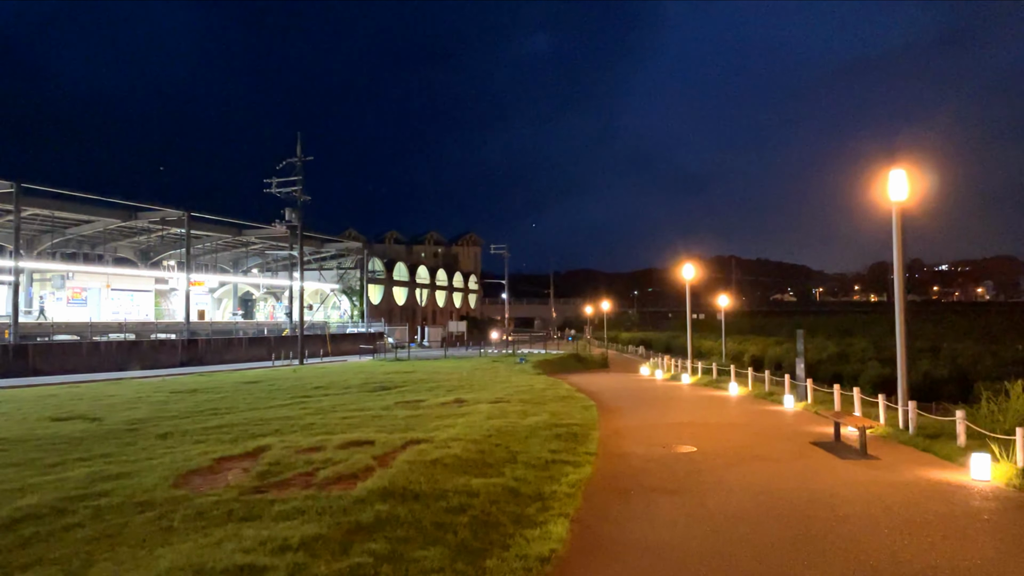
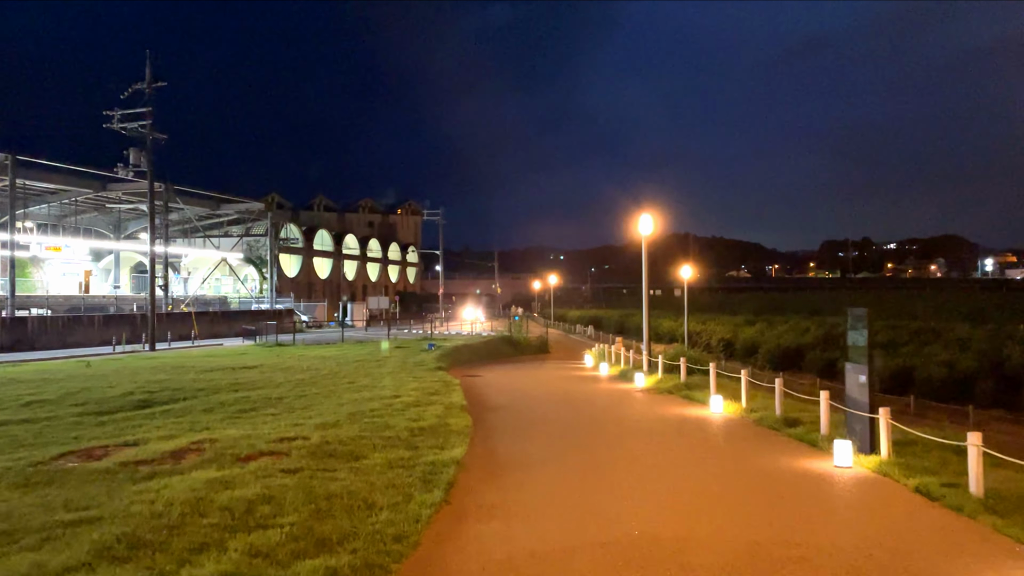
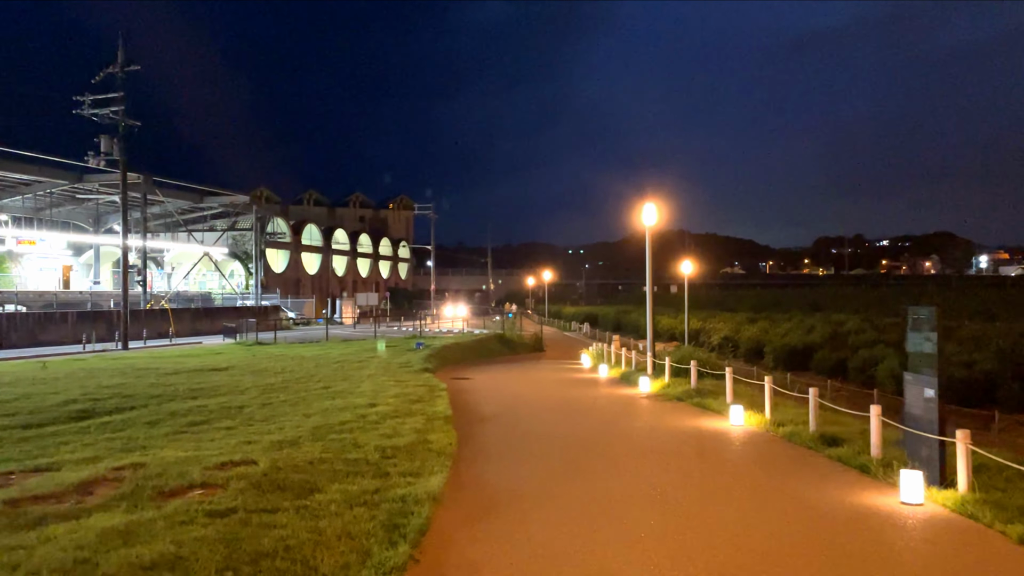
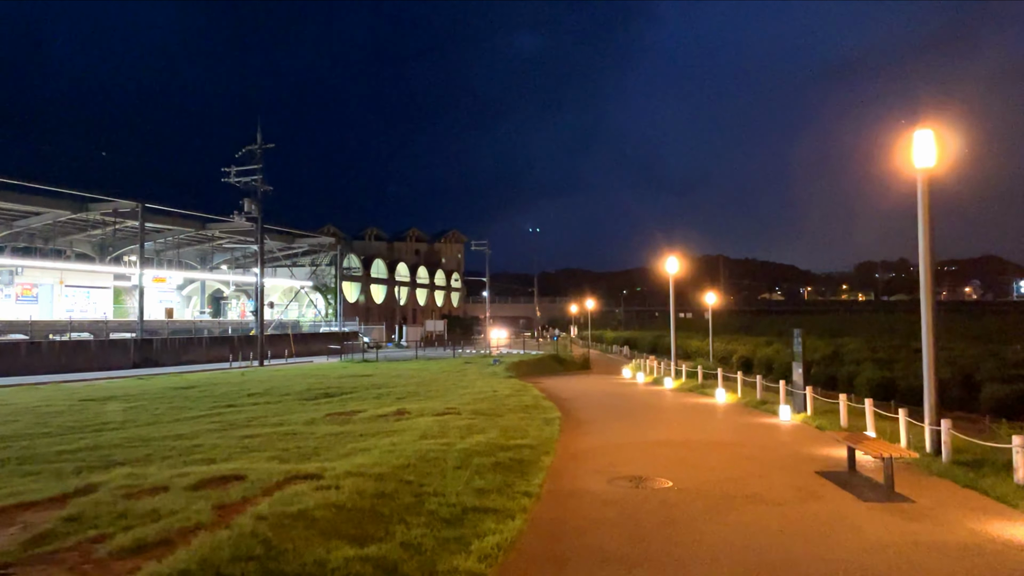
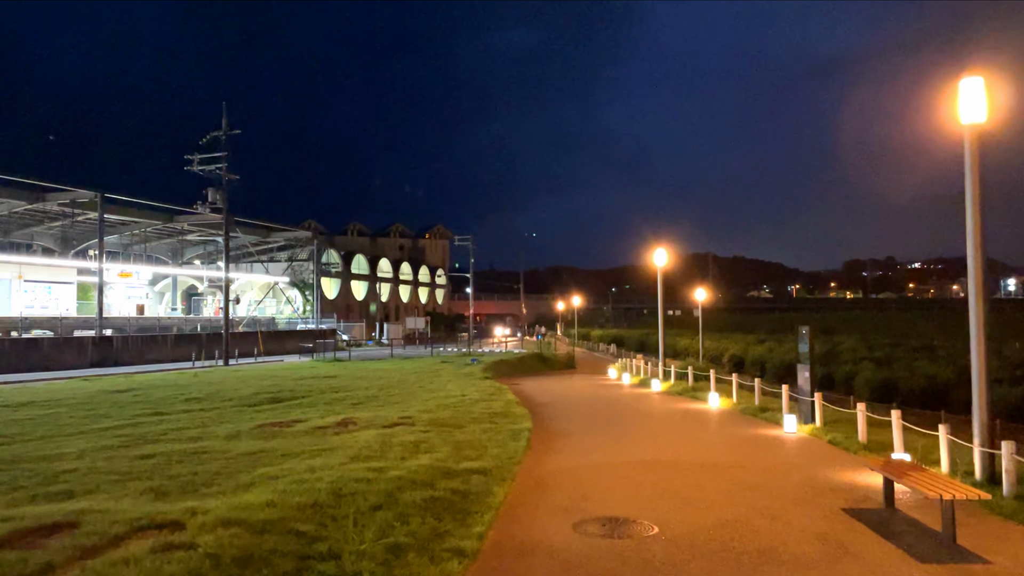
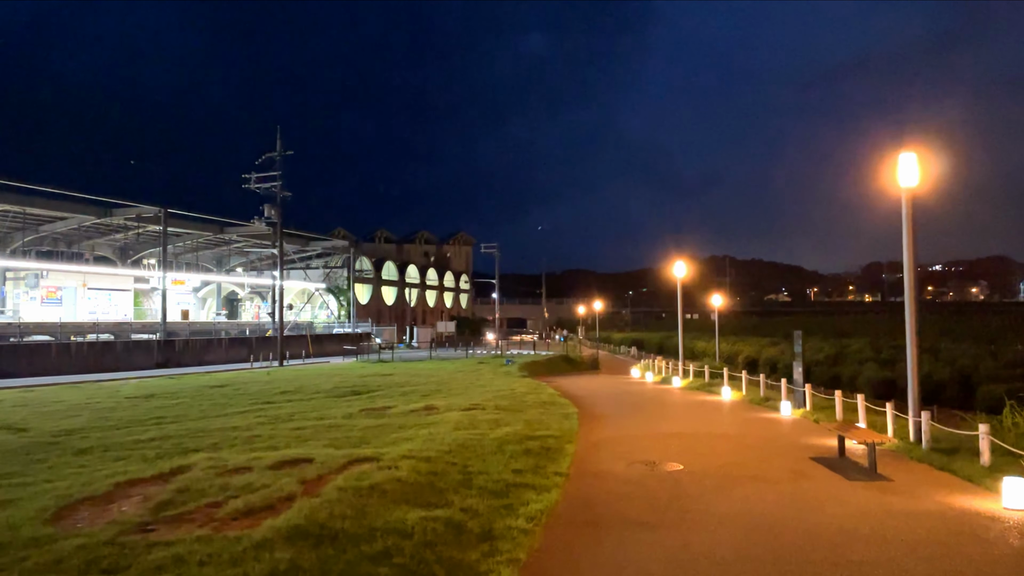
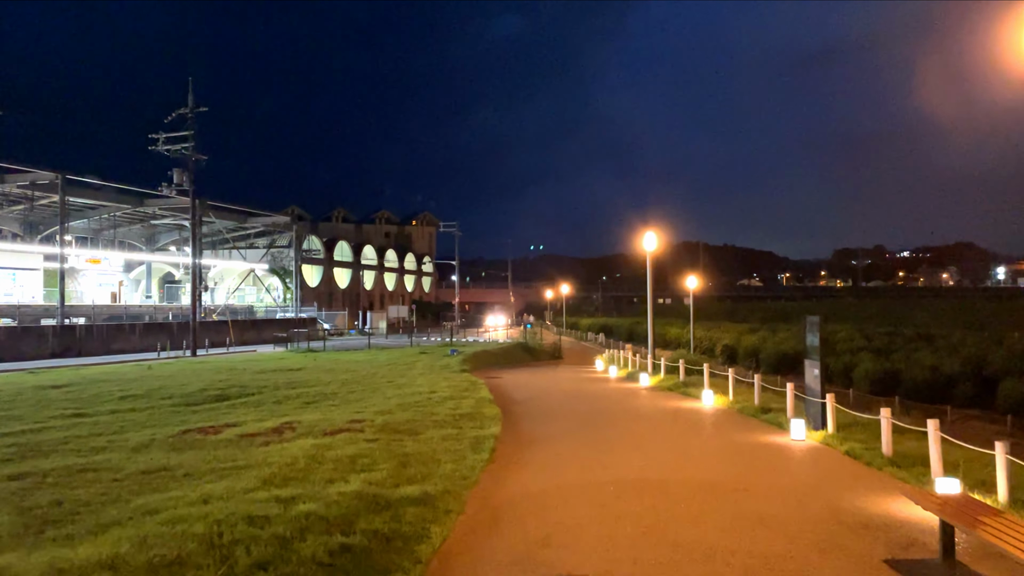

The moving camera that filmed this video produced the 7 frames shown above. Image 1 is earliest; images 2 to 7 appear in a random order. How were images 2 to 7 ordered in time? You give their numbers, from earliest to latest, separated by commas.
6, 4, 5, 7, 2, 3
